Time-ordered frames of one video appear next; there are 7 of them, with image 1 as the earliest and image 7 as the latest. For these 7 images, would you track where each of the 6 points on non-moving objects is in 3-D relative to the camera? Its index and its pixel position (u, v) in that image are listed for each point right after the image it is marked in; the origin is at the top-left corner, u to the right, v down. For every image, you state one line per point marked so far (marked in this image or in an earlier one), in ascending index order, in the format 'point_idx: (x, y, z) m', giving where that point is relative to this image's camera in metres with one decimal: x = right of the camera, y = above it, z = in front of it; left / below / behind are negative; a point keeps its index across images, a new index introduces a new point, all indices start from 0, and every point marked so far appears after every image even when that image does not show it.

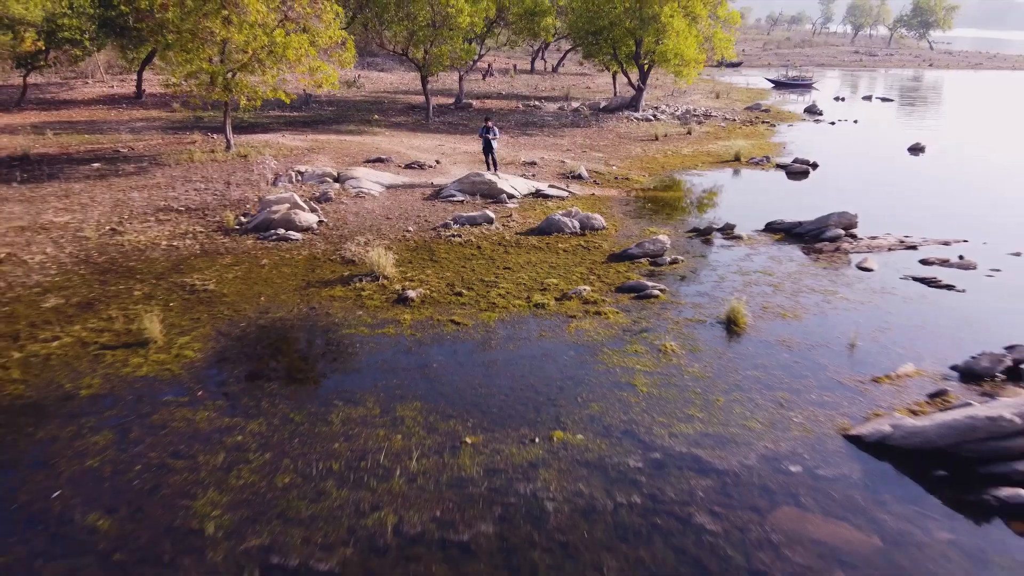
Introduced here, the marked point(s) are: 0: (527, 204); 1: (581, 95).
0: (+0.2, +1.2, +8.4) m
1: (+2.0, +5.6, +17.1) m
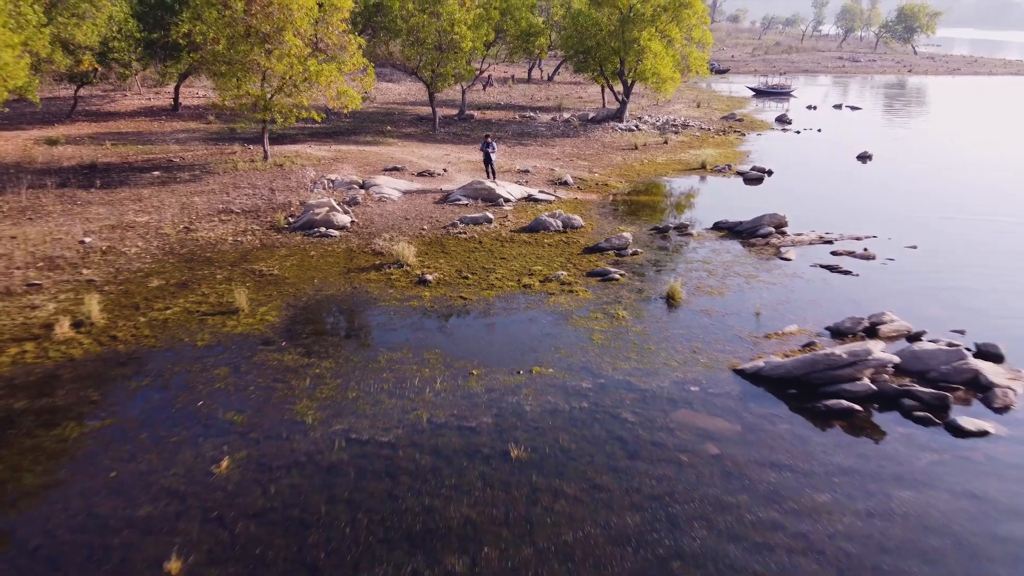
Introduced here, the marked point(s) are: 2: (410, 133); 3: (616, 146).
0: (+0.1, +1.4, +10.1) m
1: (+1.9, +5.8, +18.8) m
2: (-2.5, +3.8, +14.8) m
3: (+2.5, +3.5, +14.6) m
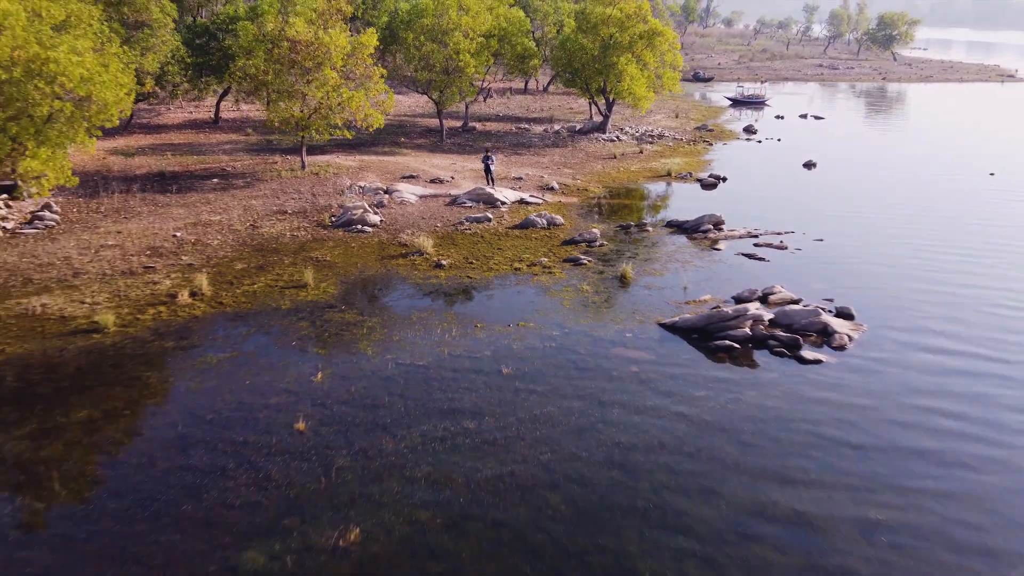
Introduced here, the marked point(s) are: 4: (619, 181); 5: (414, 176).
0: (0.0, +1.7, +12.4) m
1: (+1.8, +6.1, +21.1) m
2: (-2.6, +4.1, +17.1) m
3: (+2.4, +3.8, +17.0) m
4: (+2.7, +2.7, +15.1) m
5: (-2.3, +2.6, +14.0) m
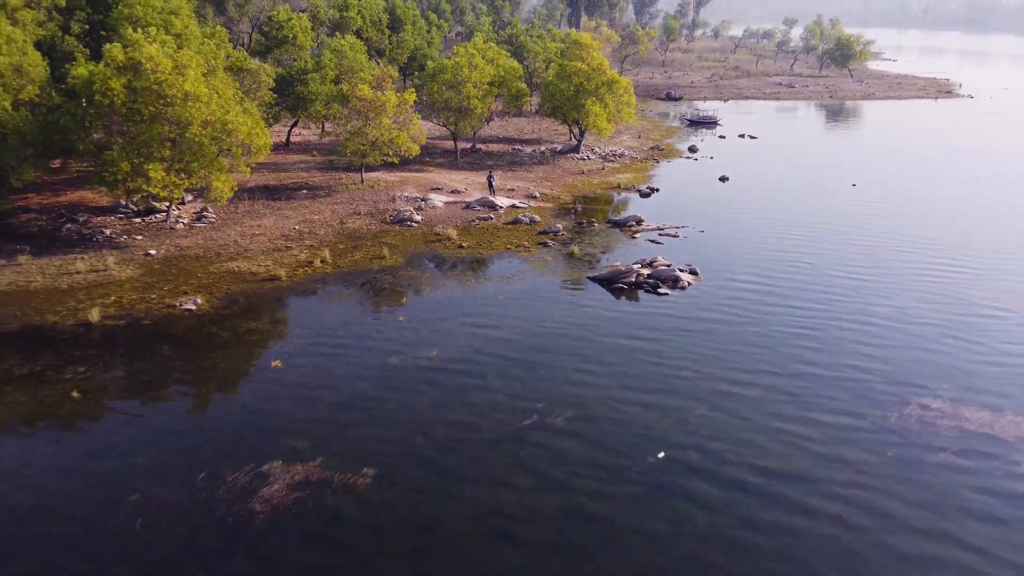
0: (-0.1, +2.4, +18.5) m
1: (+1.6, +6.9, +27.2) m
2: (-2.8, +4.9, +23.2) m
3: (+2.3, +4.5, +23.1) m
4: (+2.5, +3.5, +21.2) m
5: (-2.4, +3.4, +20.1) m
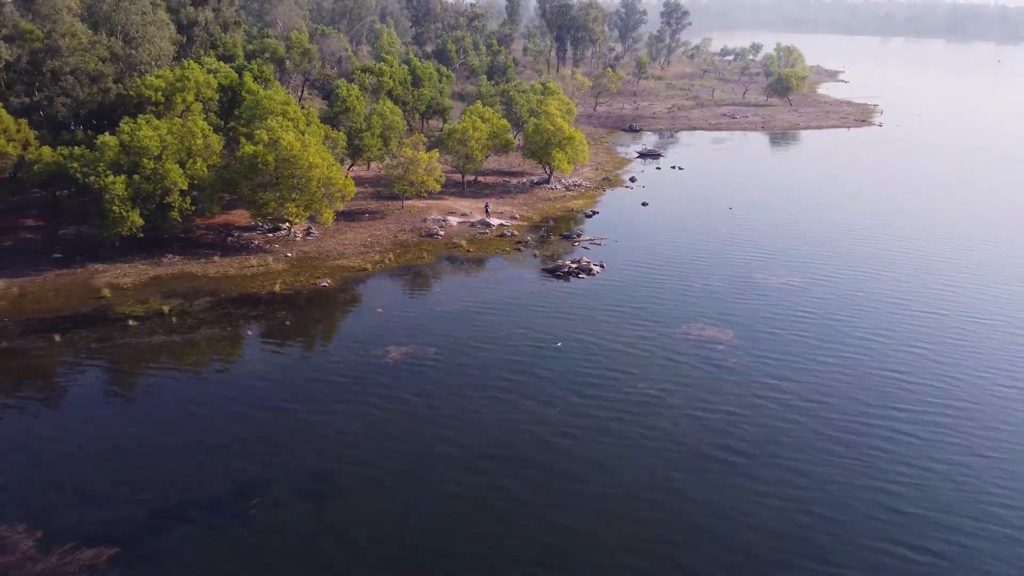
0: (-0.7, +3.0, +29.3) m
1: (+1.1, +7.4, +38.0) m
2: (-3.4, +5.5, +34.0) m
3: (+1.7, +5.1, +33.8) m
4: (+1.9, +4.0, +32.0) m
5: (-3.0, +3.9, +30.9) m
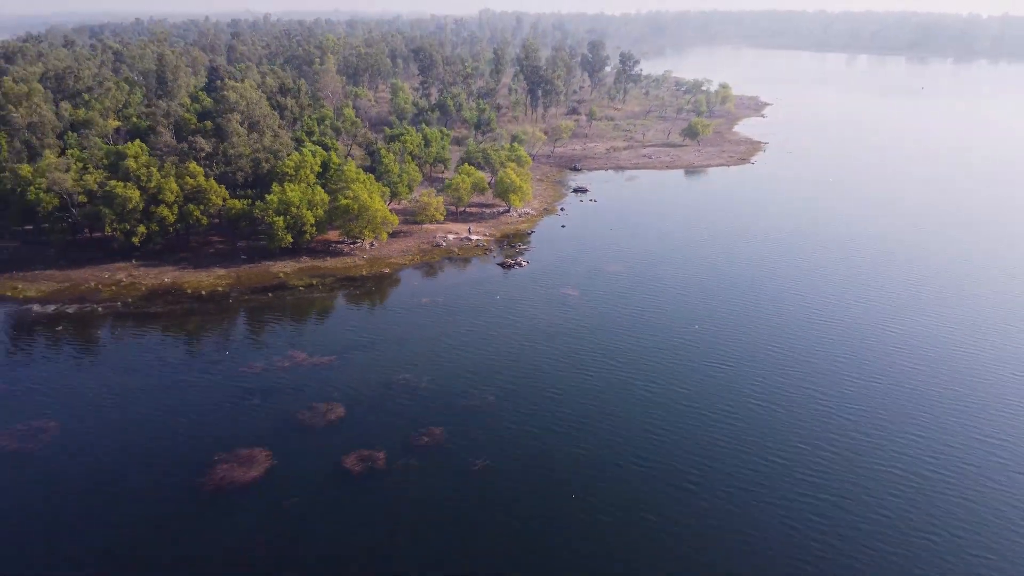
0: (-3.3, +4.2, +53.3) m
1: (-1.5, +8.7, +61.9) m
2: (-6.0, +6.7, +57.9) m
3: (-0.9, +6.3, +57.8) m
4: (-0.7, +5.3, +55.9) m
5: (-5.6, +5.2, +54.9) m
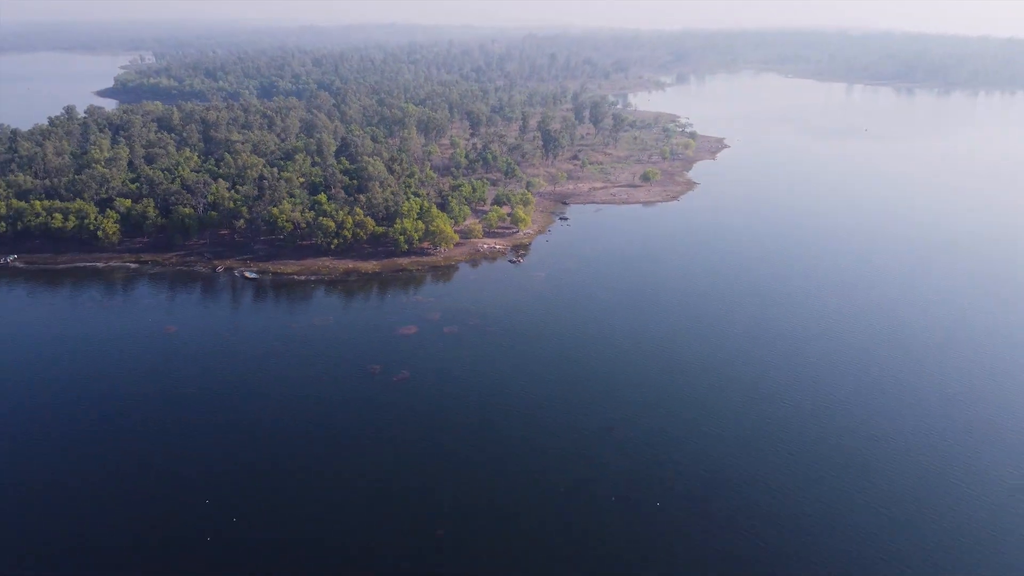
0: (-2.5, +6.8, +102.9) m
1: (0.0, +11.2, +111.4) m
2: (-4.7, +9.3, +107.7) m
3: (+0.3, +8.9, +107.2) m
4: (+0.4, +7.8, +105.3) m
5: (-4.6, +7.8, +104.6) m
